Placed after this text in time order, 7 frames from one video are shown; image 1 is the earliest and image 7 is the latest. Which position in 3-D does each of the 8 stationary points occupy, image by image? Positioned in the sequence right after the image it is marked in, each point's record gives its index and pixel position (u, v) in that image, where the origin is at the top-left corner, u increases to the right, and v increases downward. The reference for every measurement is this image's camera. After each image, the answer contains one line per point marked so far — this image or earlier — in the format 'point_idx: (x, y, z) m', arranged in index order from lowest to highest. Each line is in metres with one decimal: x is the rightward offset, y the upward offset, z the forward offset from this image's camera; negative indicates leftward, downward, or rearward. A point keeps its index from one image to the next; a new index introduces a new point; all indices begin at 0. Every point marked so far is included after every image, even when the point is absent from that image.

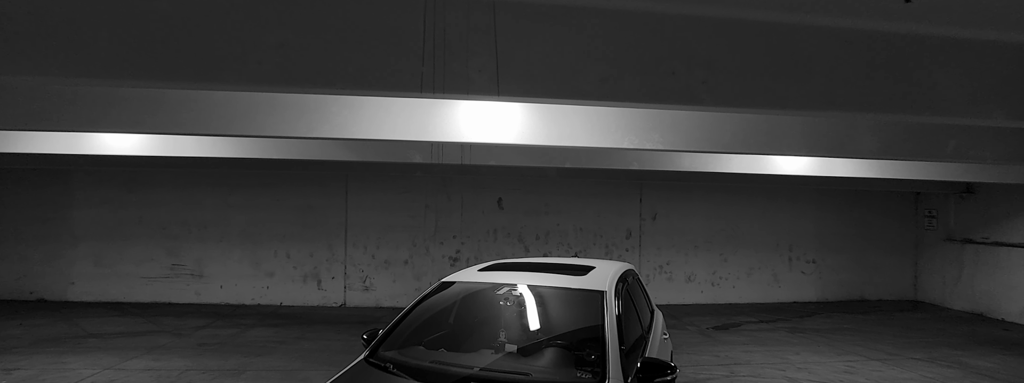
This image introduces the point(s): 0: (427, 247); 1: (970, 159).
0: (-1.8, -1.2, +8.7) m
1: (+5.4, +0.4, +4.8) m
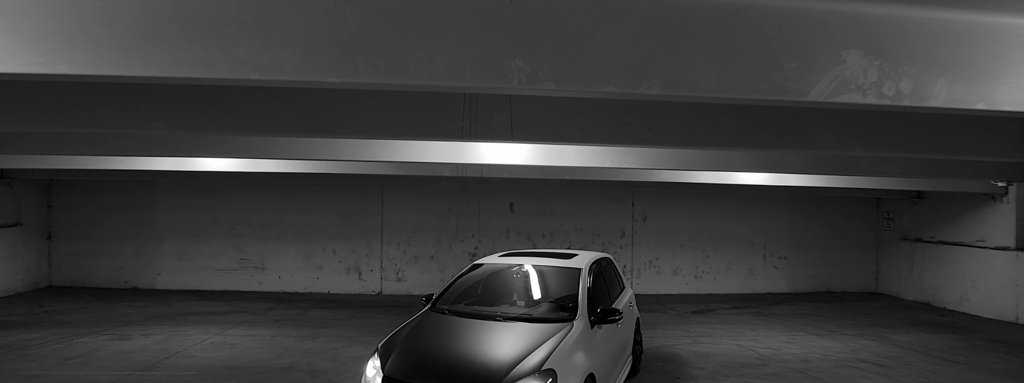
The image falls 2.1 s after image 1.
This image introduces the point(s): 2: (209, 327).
0: (-1.5, -1.3, +10.3) m
1: (+5.5, +0.3, +6.1) m
2: (-5.4, -2.4, +7.4) m
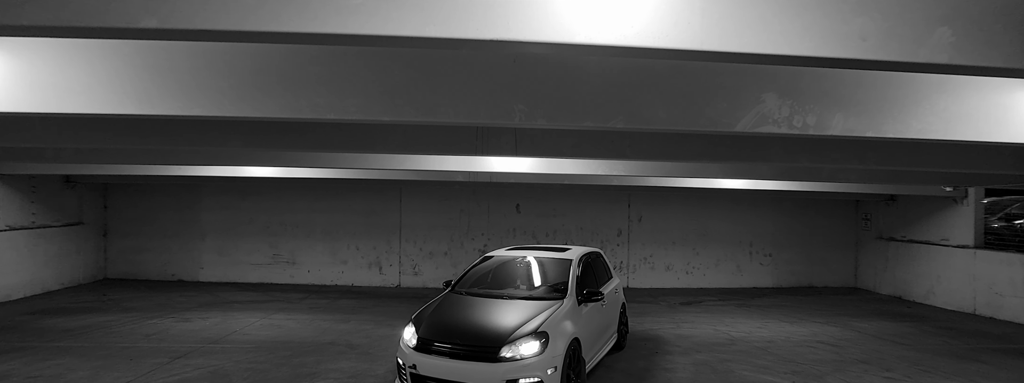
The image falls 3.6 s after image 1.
0: (-1.4, -1.4, +11.3) m
1: (+5.6, +0.2, +7.0) m
2: (-5.3, -2.5, +8.5) m
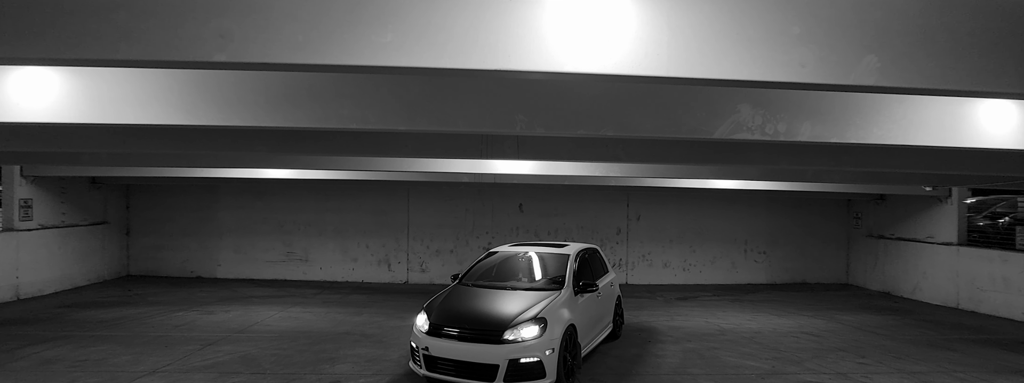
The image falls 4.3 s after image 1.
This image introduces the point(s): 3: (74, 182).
0: (-1.3, -1.4, +11.8) m
1: (+5.7, +0.2, +7.5) m
2: (-5.2, -2.5, +9.0) m
3: (-11.4, +0.3, +10.7) m
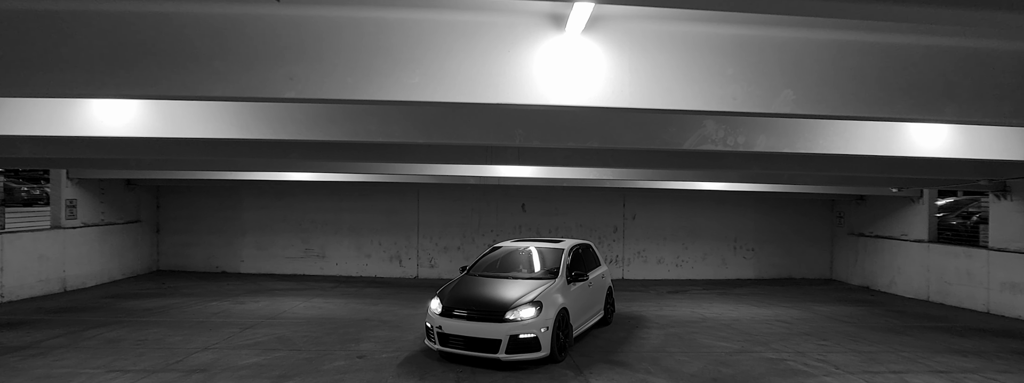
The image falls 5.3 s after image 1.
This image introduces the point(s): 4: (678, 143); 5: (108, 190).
0: (-1.2, -1.4, +12.6) m
1: (+5.7, +0.2, +8.2) m
2: (-5.2, -2.5, +9.8) m
3: (-11.4, +0.2, +11.6) m
4: (+2.0, +0.6, +5.0) m
5: (-11.3, 0.0, +11.5) m
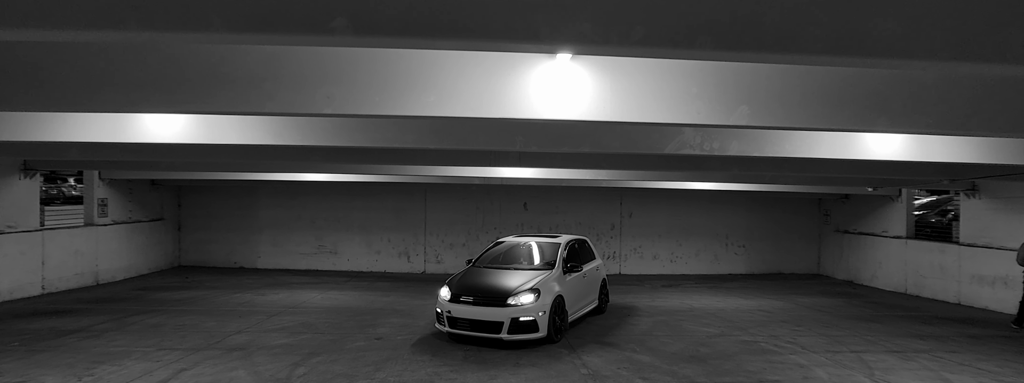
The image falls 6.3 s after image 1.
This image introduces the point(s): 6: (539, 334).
0: (-1.1, -1.4, +13.3) m
1: (+5.7, +0.2, +8.8) m
2: (-5.1, -2.5, +10.5) m
3: (-11.3, +0.2, +12.4) m
4: (+2.0, +0.6, +5.7) m
5: (-11.3, 0.0, +12.2) m
6: (+0.4, -2.0, +5.8) m
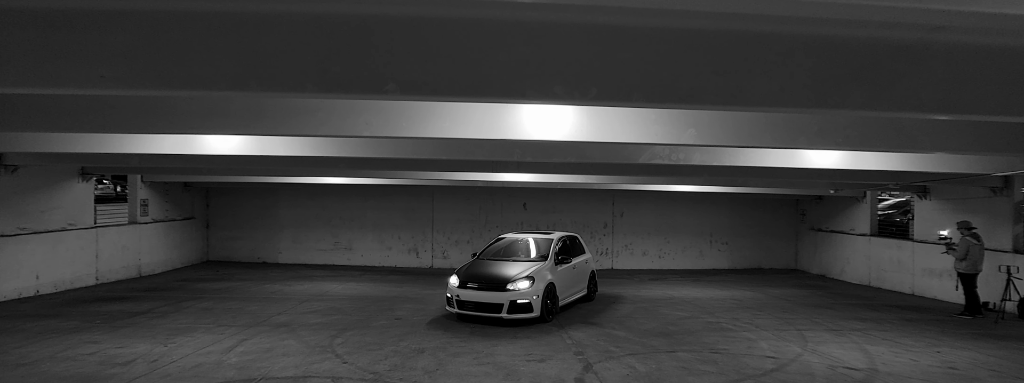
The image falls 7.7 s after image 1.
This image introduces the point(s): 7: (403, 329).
0: (-1.1, -1.4, +14.4) m
1: (+5.7, +0.1, +9.9) m
2: (-5.1, -2.6, +11.7) m
3: (-11.3, +0.2, +13.6) m
4: (+2.0, +0.5, +6.8) m
5: (-11.2, 0.0, +13.5) m
6: (+0.4, -2.1, +7.0) m
7: (-1.8, -2.3, +6.8) m
